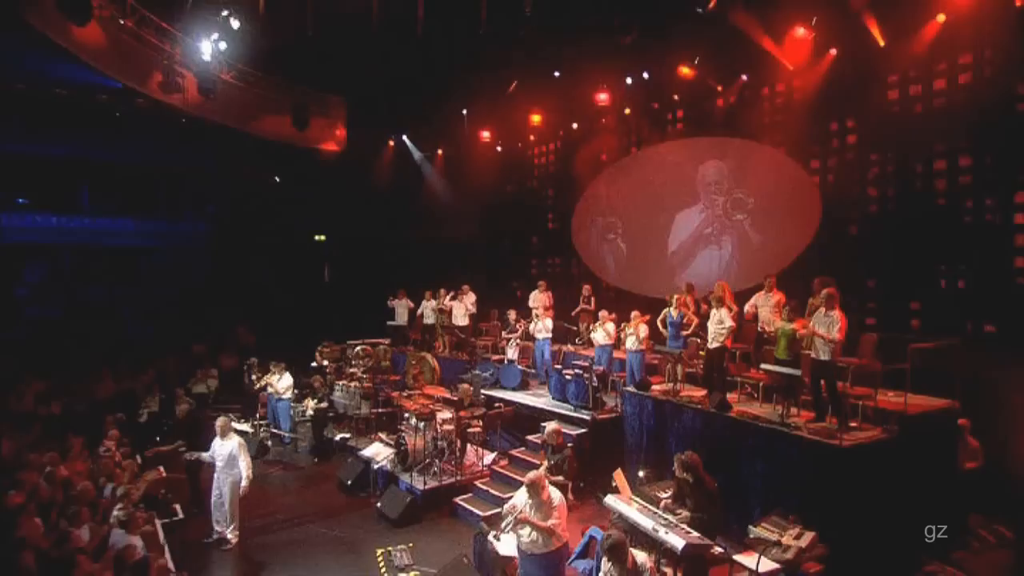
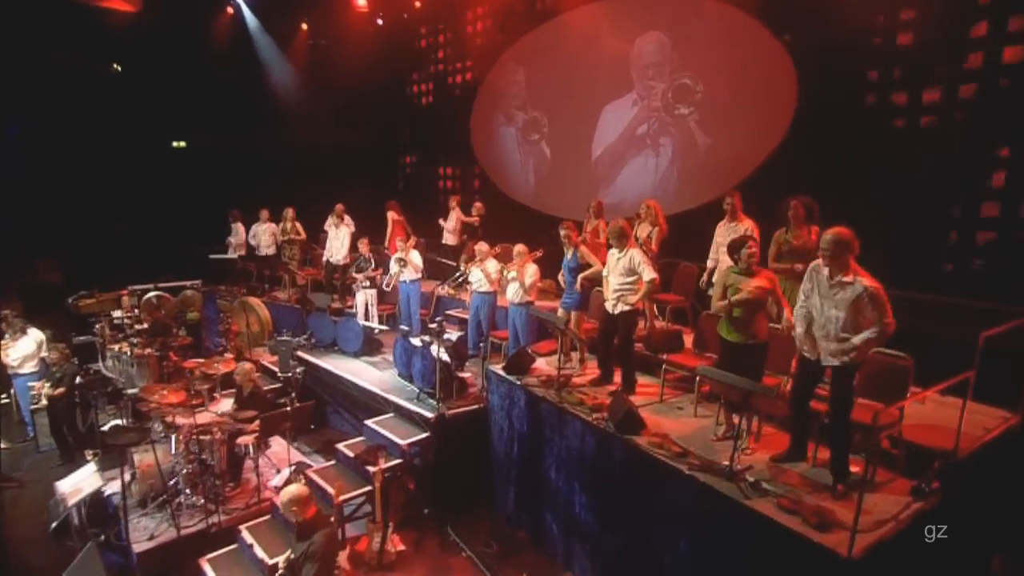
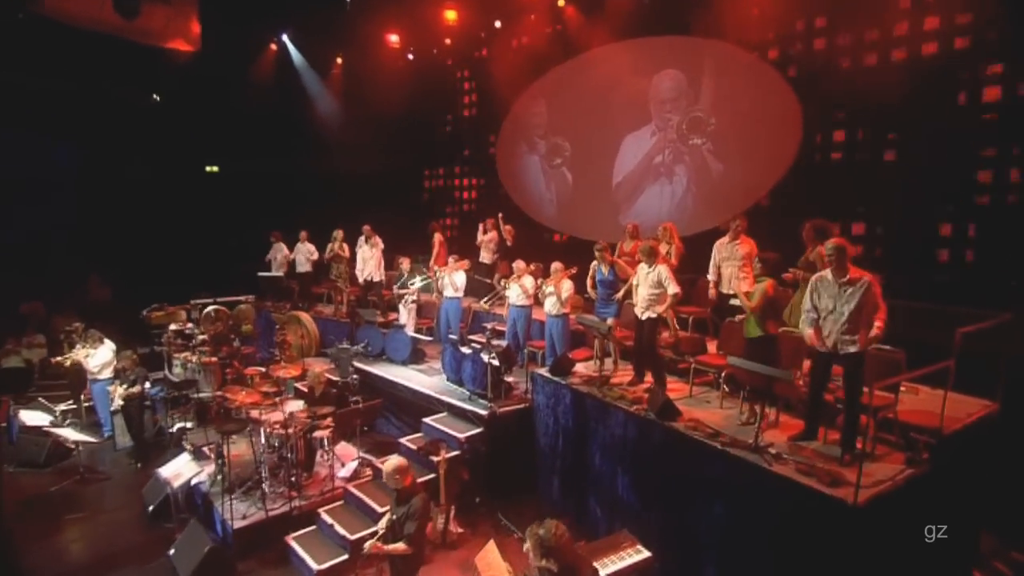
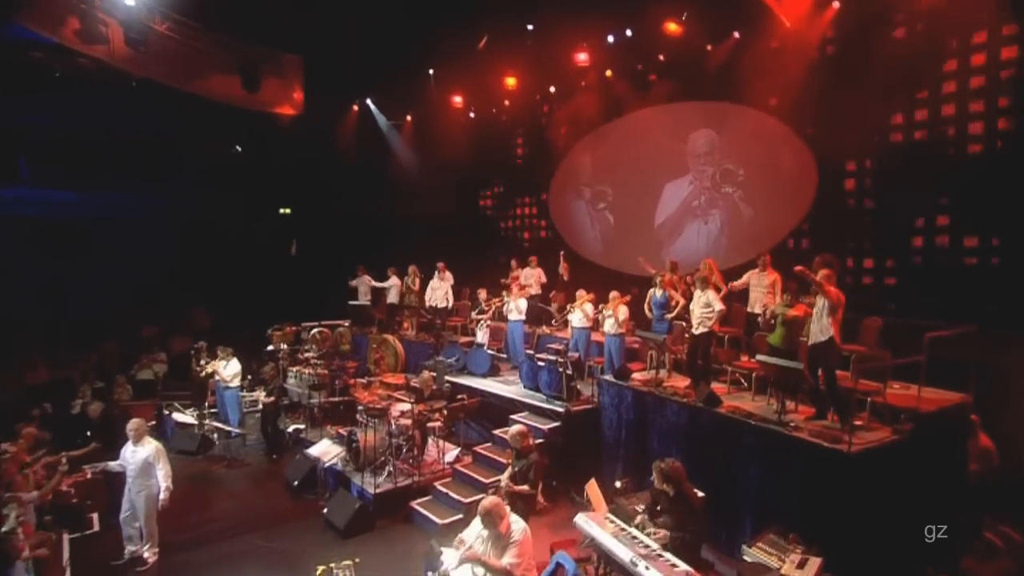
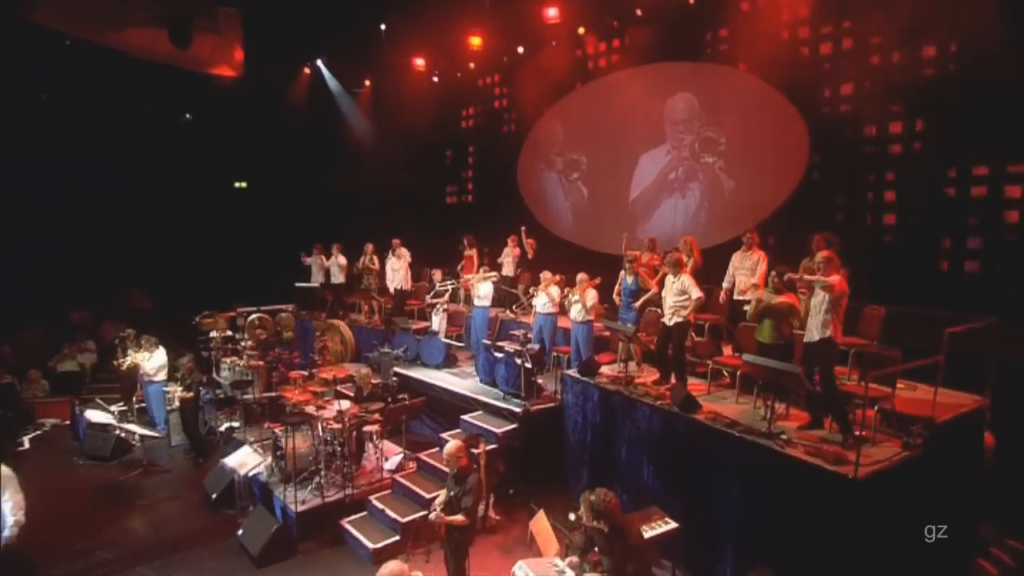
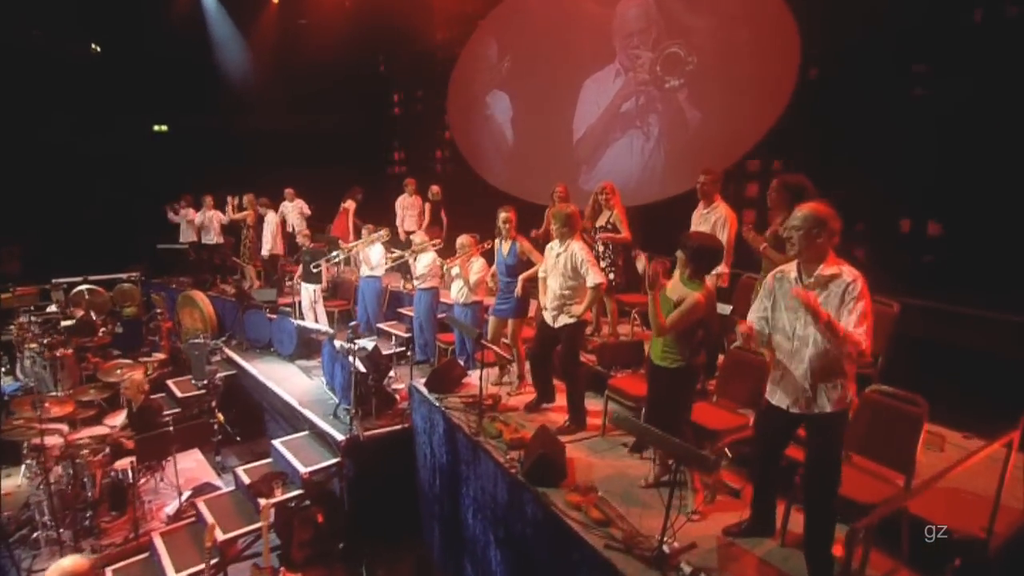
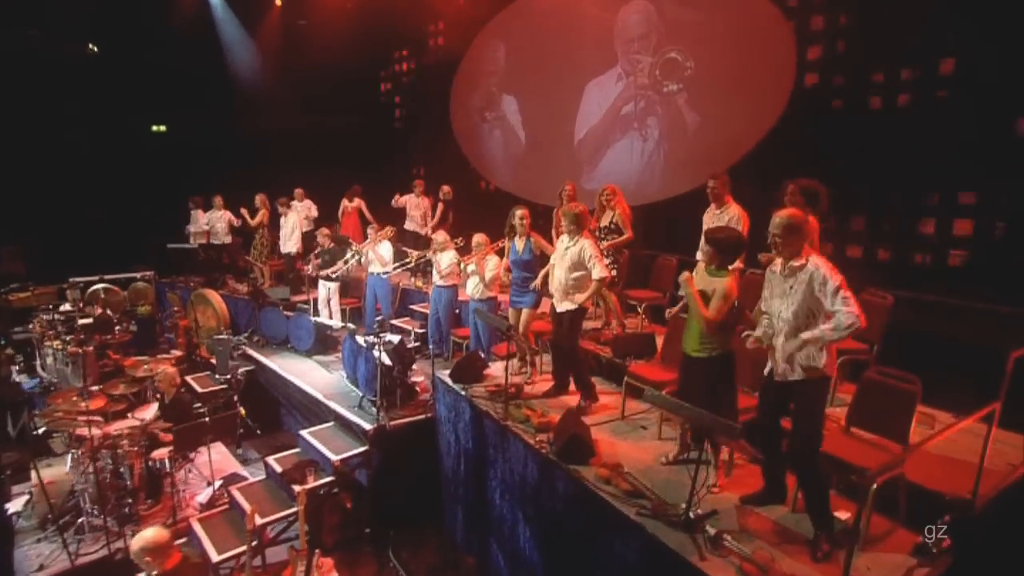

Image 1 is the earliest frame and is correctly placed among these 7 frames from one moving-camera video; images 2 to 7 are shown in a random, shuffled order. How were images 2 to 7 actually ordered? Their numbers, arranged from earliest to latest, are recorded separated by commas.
4, 5, 3, 2, 7, 6
